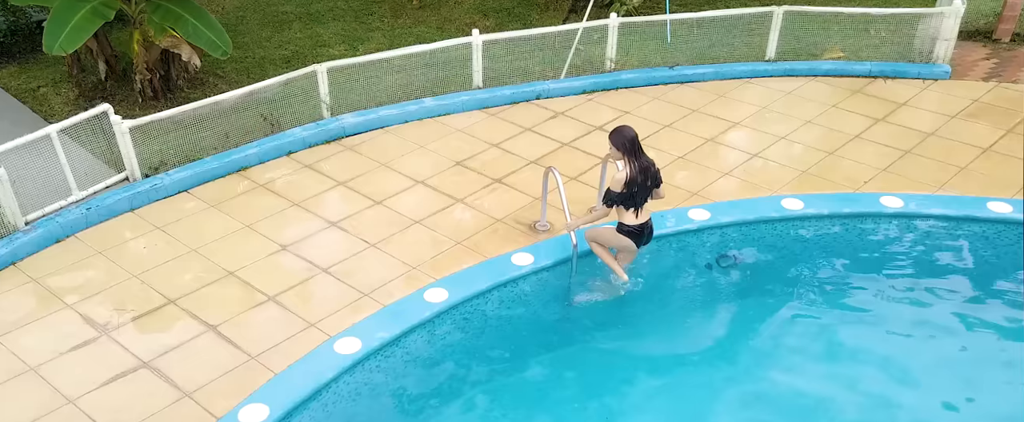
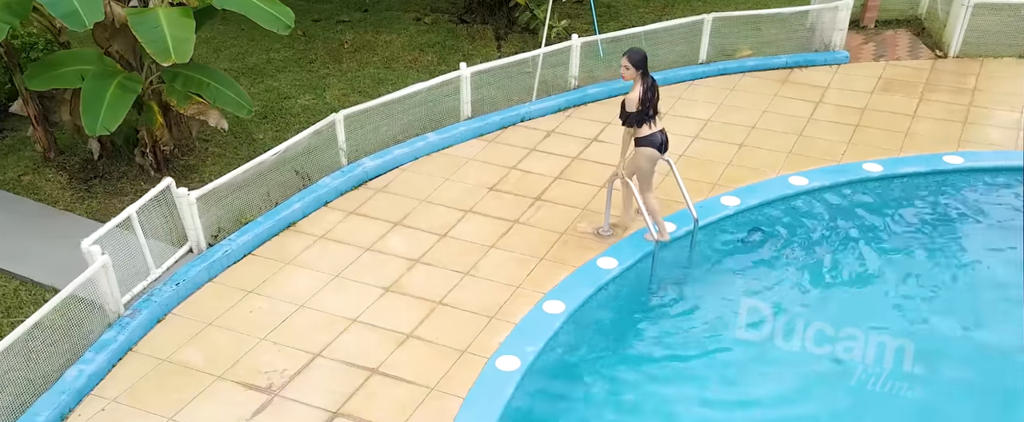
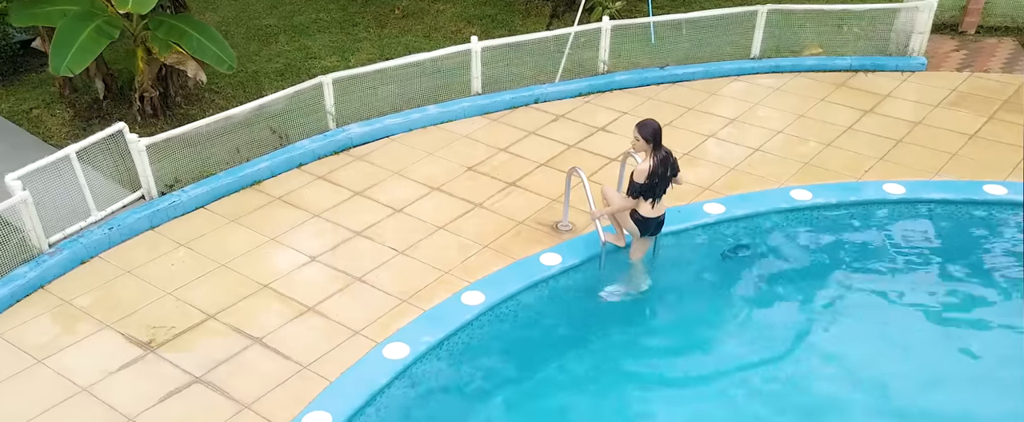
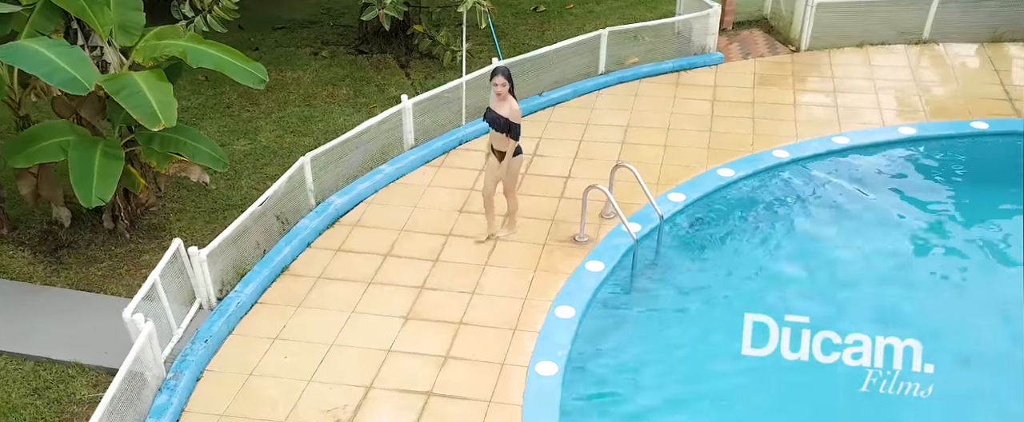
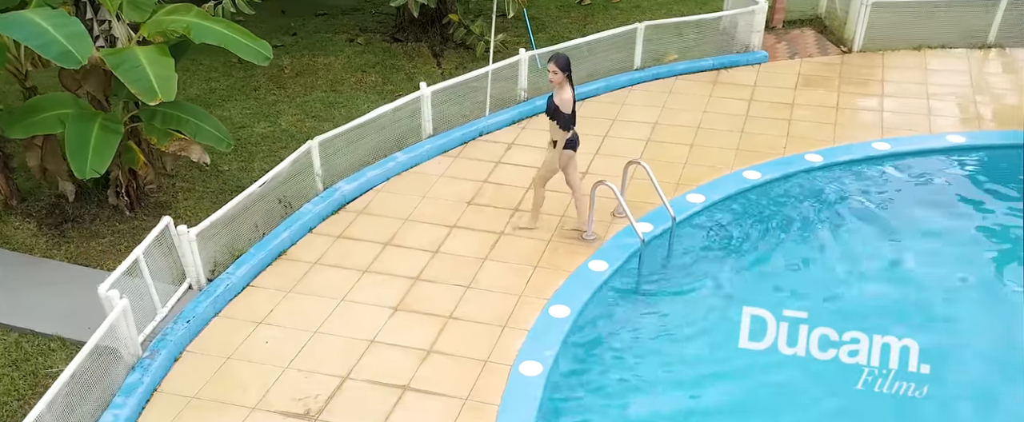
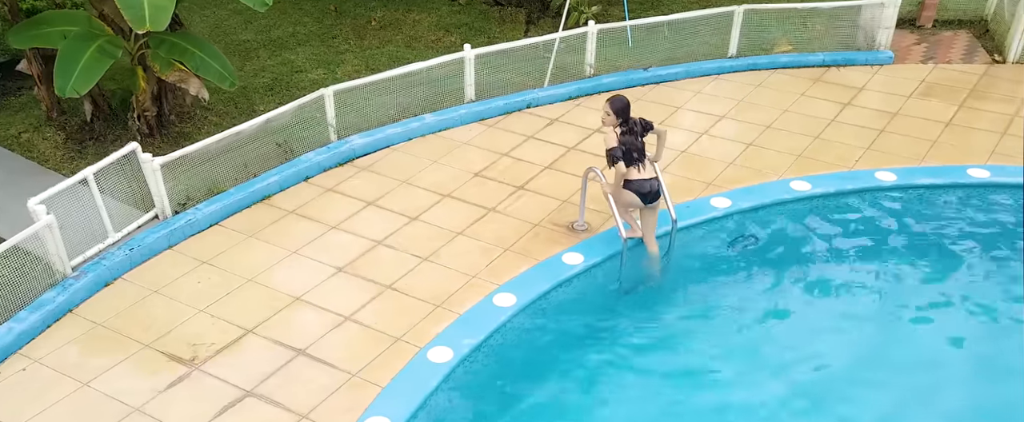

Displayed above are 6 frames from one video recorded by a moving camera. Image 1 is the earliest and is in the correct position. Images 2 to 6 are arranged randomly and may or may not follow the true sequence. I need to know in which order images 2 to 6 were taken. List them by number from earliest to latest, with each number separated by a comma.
3, 6, 2, 5, 4
